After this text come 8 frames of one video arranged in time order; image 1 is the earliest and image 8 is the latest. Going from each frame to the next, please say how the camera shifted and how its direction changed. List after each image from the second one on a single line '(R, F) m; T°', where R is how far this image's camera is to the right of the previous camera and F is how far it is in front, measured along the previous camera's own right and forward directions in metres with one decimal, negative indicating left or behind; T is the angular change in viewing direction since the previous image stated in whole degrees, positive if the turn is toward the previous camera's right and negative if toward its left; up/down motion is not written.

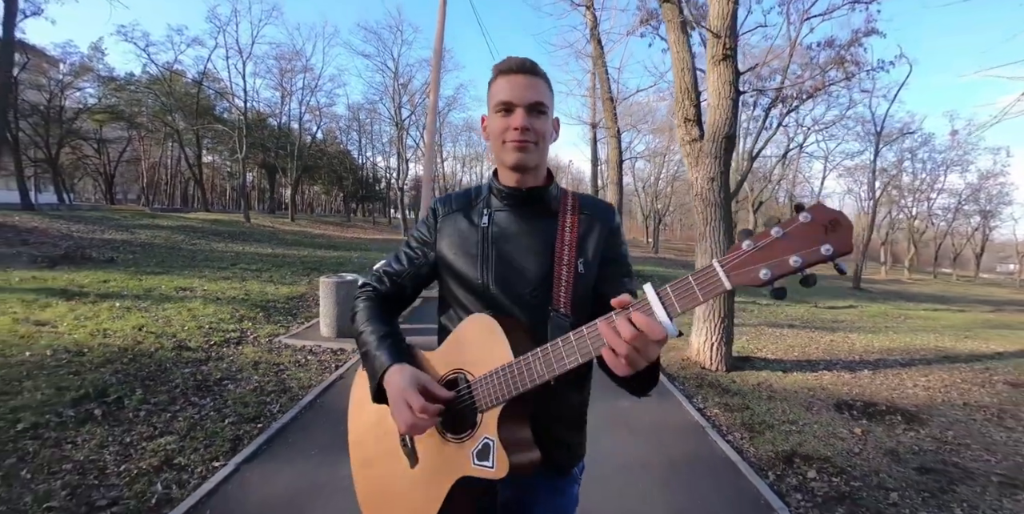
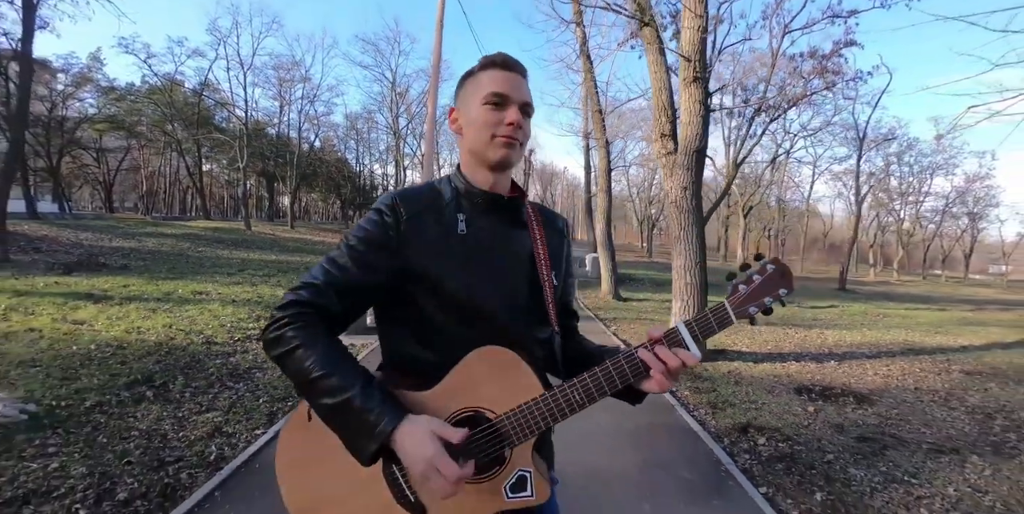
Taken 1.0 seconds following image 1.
(0.0, -0.7) m; 0°
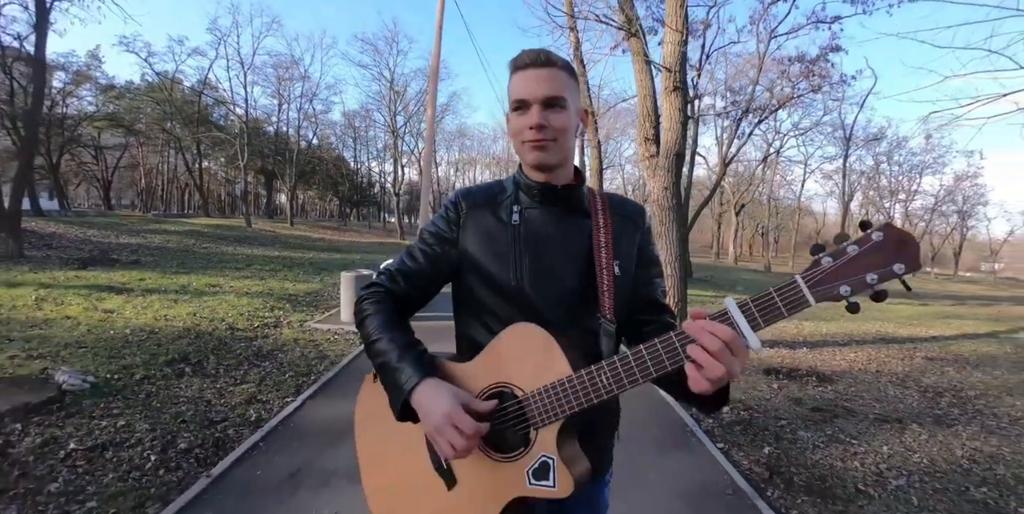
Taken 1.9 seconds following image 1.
(0.0, -0.6) m; 0°
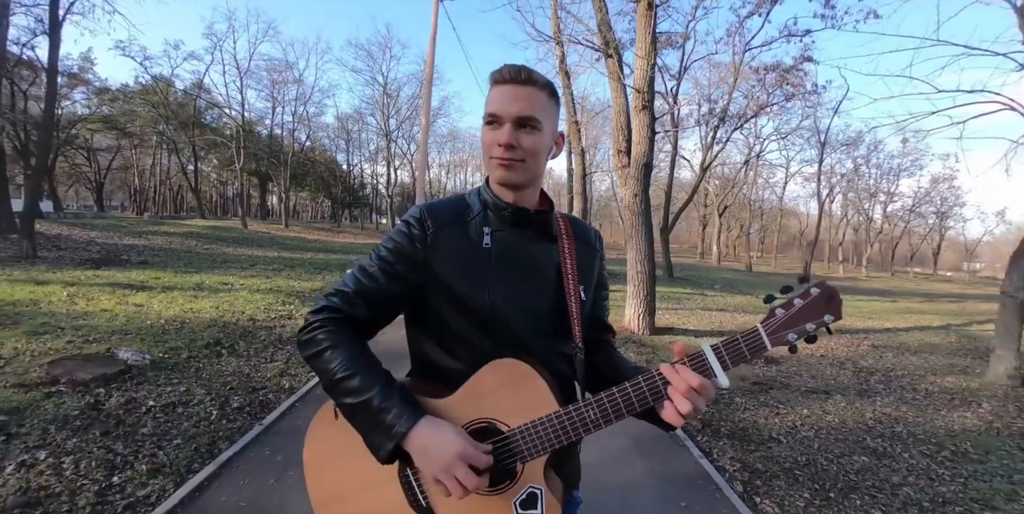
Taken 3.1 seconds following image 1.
(+0.1, -1.0) m; +1°
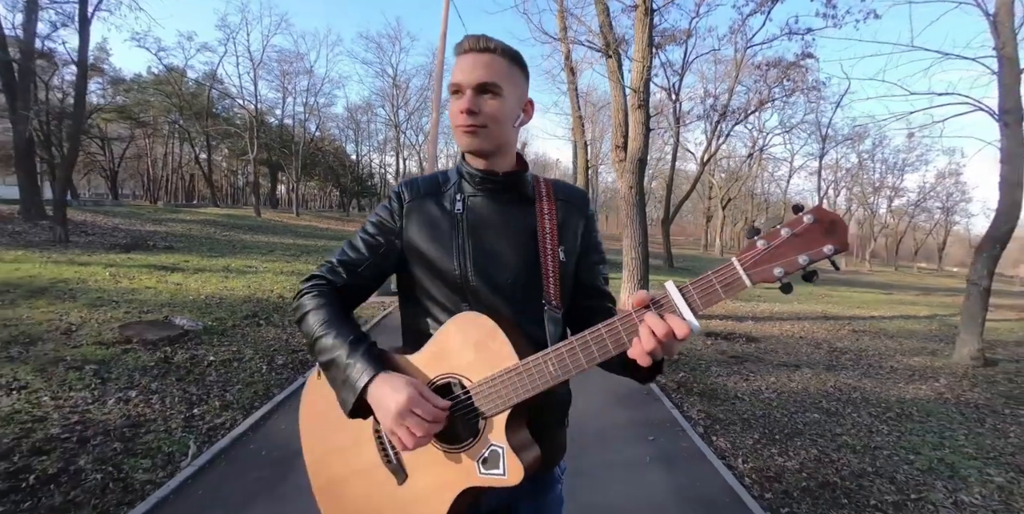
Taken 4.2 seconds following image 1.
(0.0, -0.8) m; -1°
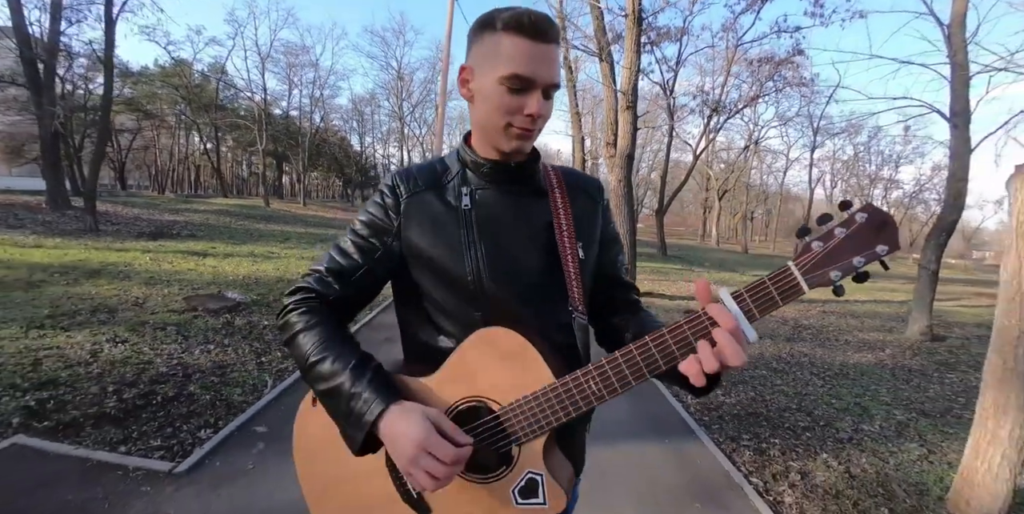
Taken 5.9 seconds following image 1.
(0.0, -1.1) m; 0°
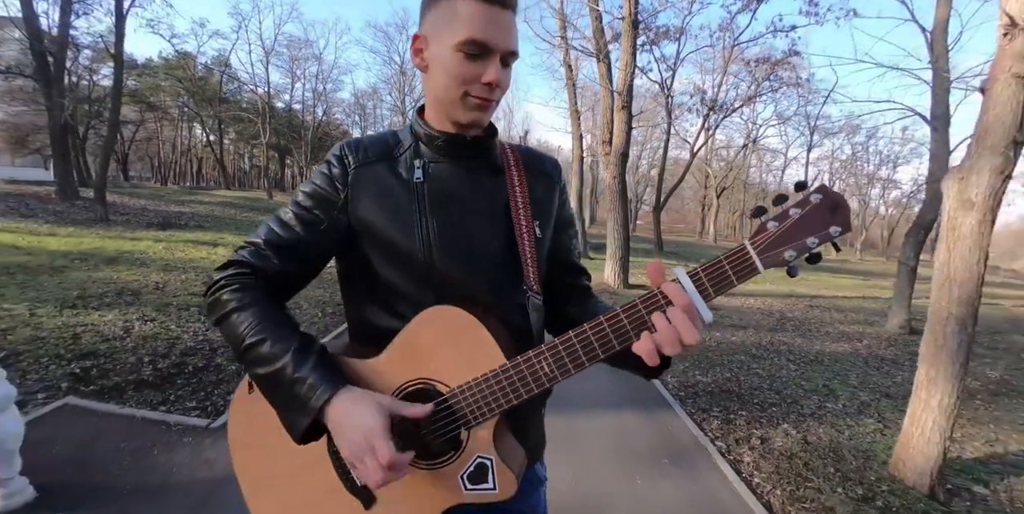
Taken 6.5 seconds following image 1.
(0.0, -0.5) m; 0°
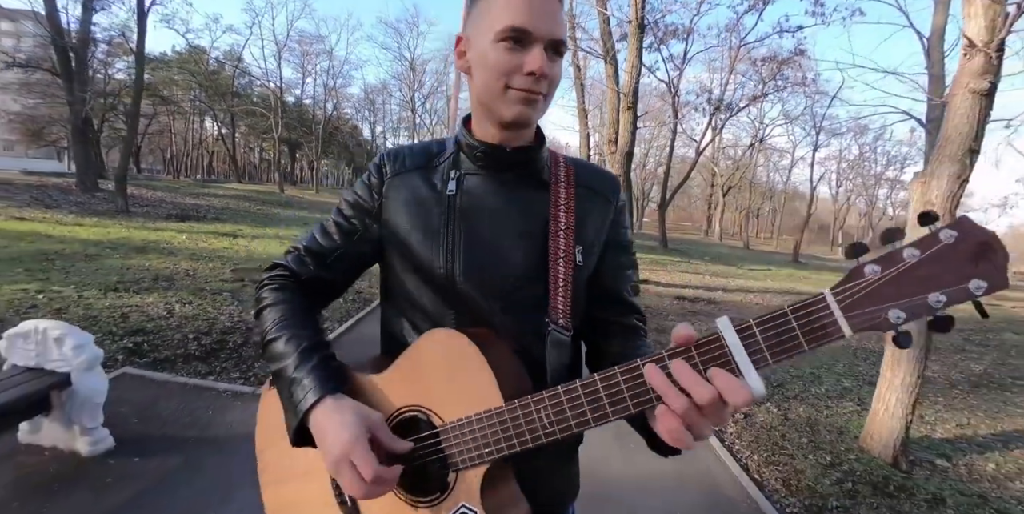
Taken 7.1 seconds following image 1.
(0.0, -0.5) m; -1°
